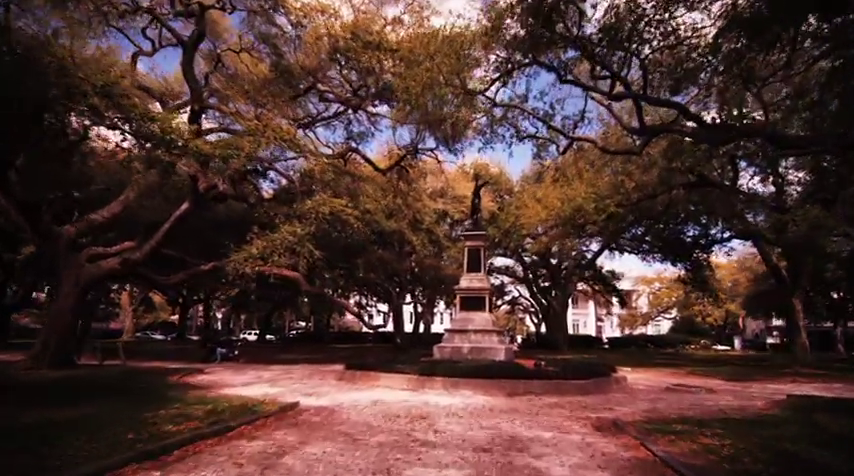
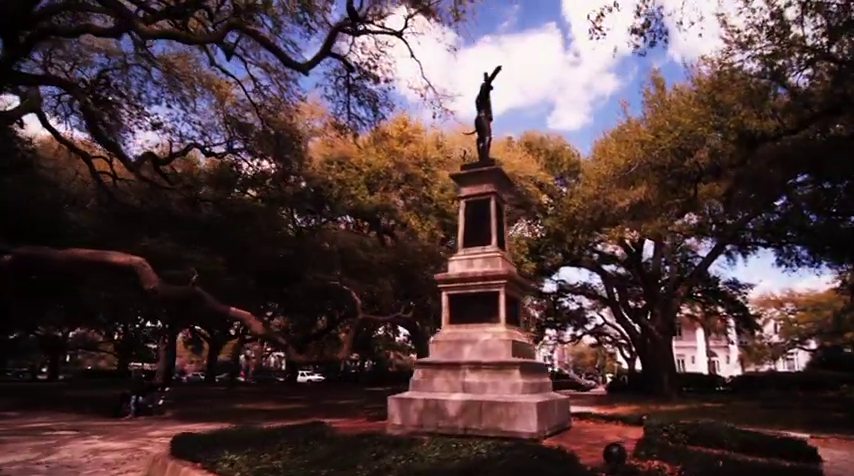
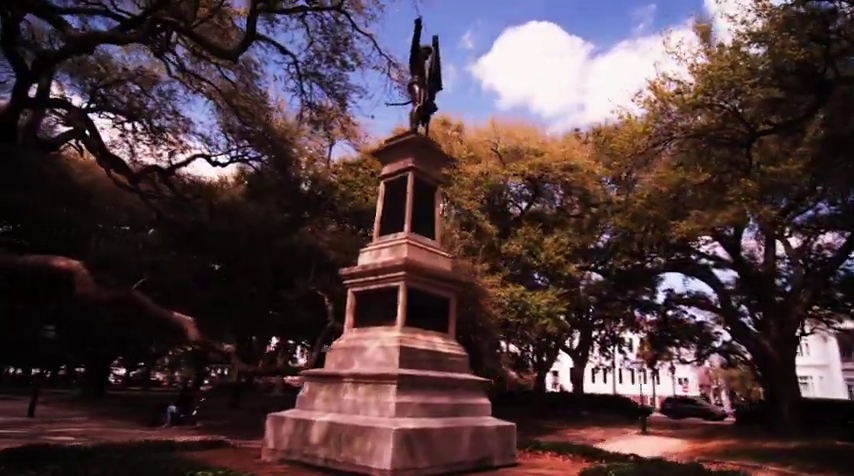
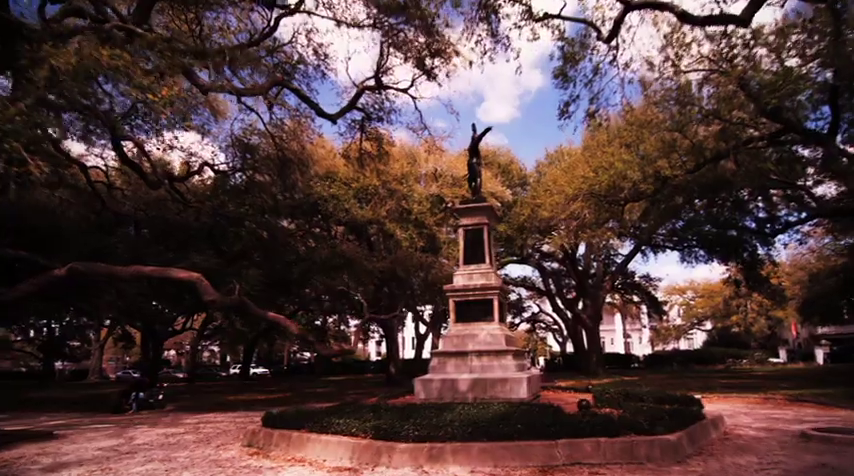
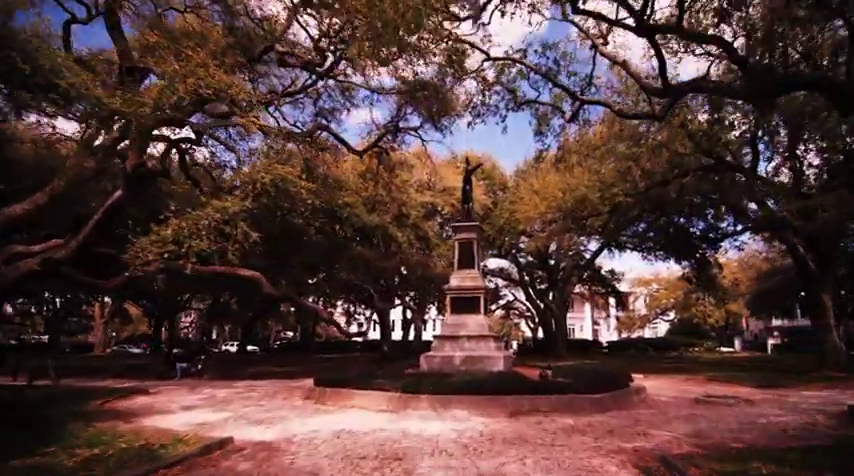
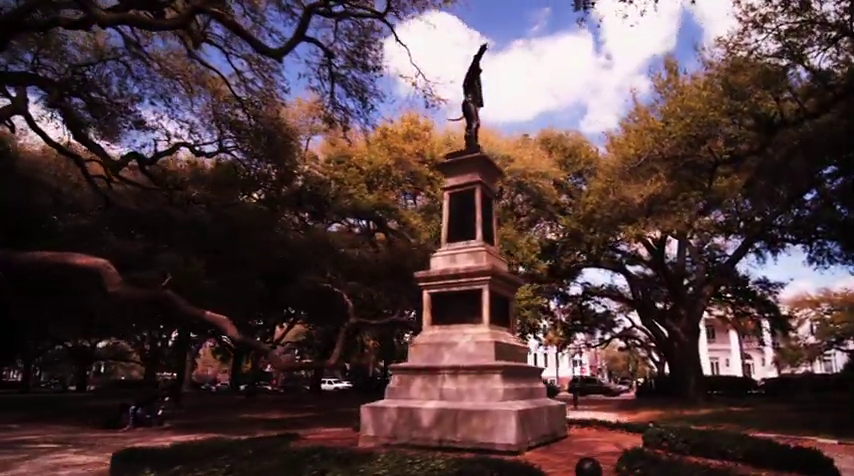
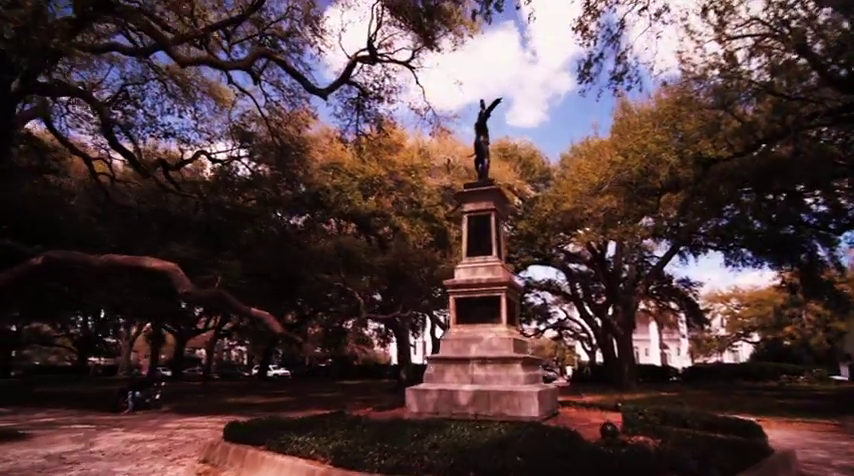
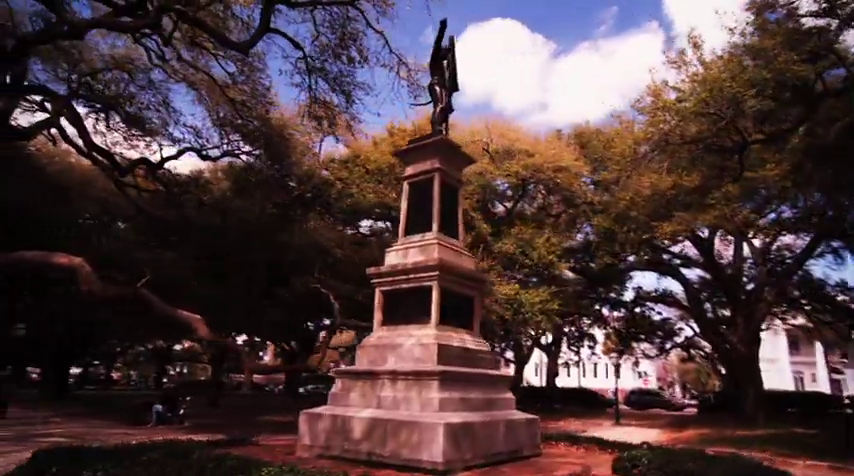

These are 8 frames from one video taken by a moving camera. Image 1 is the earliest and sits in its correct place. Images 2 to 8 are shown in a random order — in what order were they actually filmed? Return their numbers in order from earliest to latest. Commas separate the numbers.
5, 4, 7, 2, 6, 8, 3
